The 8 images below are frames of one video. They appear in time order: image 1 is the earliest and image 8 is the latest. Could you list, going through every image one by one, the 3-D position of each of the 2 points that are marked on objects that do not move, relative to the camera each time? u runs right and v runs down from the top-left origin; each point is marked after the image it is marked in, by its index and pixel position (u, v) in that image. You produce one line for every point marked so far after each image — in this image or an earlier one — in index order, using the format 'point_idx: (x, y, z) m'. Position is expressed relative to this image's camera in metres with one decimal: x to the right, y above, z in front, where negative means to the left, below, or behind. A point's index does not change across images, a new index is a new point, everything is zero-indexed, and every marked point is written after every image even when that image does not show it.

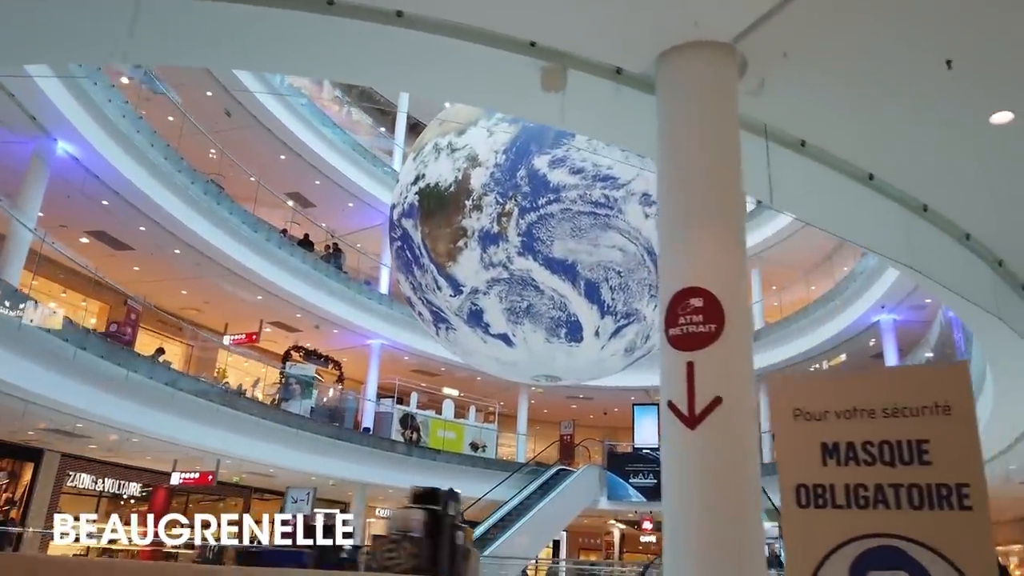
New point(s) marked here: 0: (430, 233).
0: (-0.7, +0.5, +6.9) m
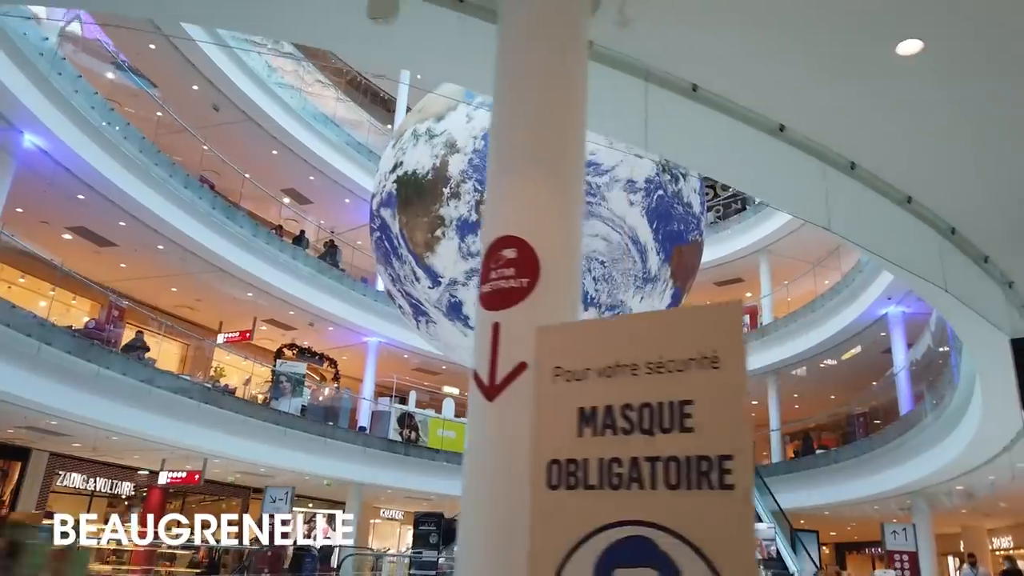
0: (-0.9, +0.6, +6.6) m
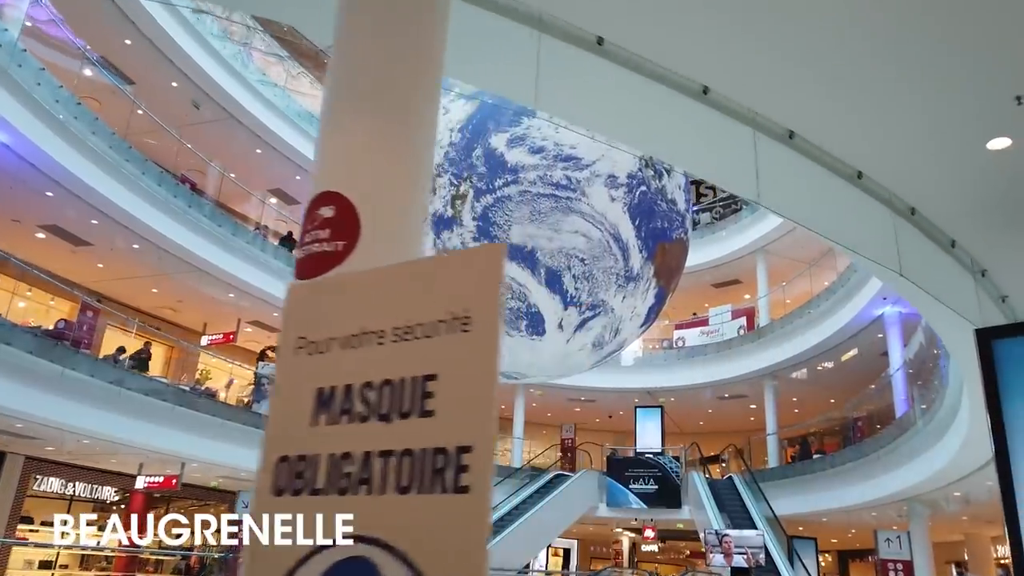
0: (-1.1, +0.6, +6.4) m
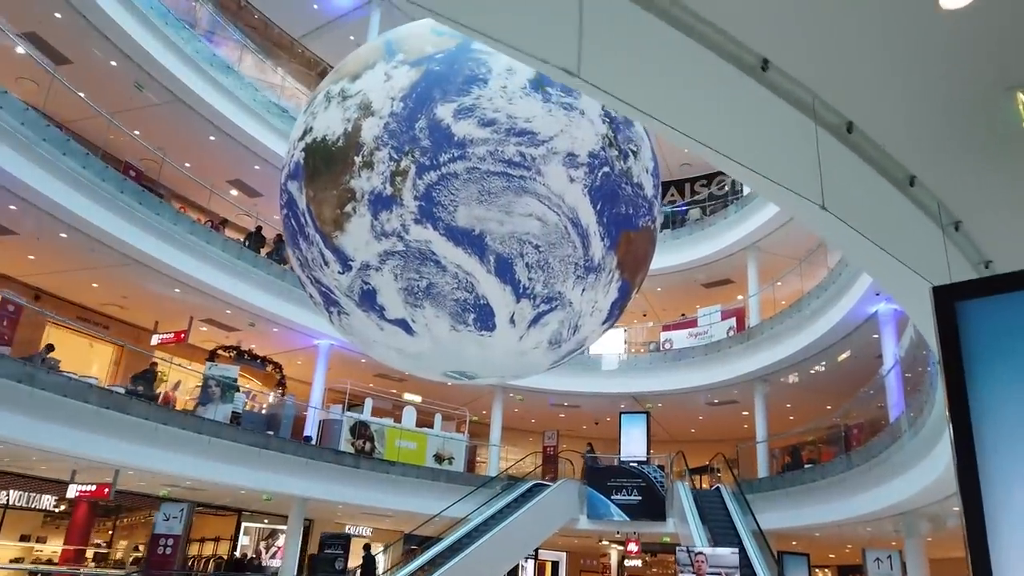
0: (-1.5, +0.7, +5.8) m
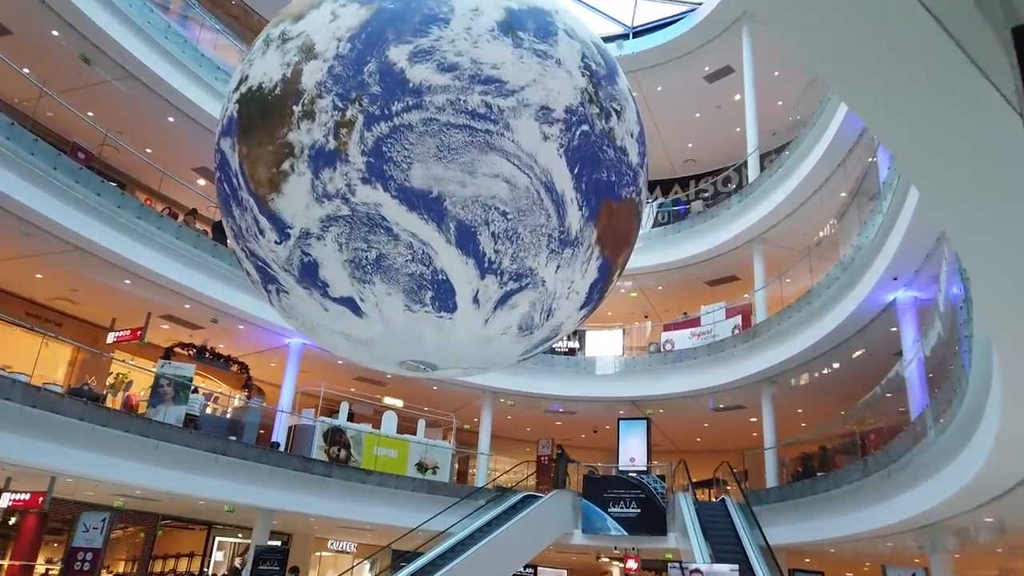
0: (-1.8, +0.9, +5.0) m
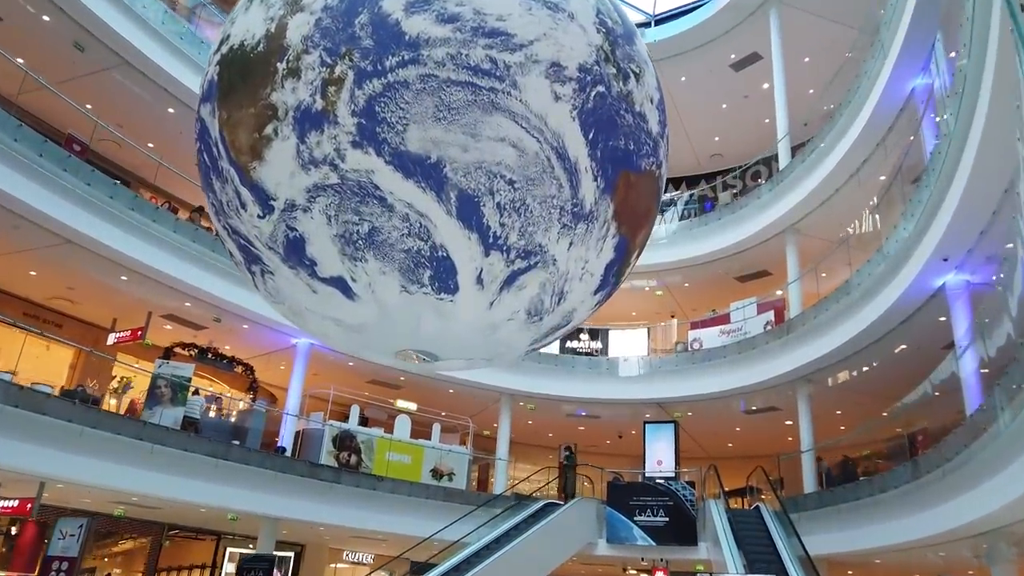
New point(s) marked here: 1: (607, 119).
0: (-1.7, +1.0, +4.6) m
1: (+0.6, +1.1, +4.7) m
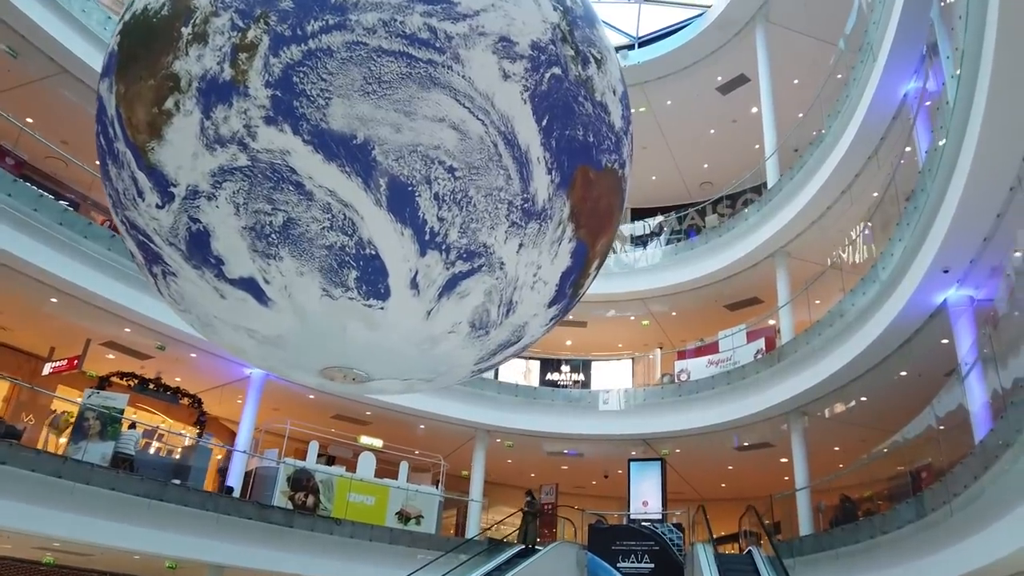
0: (-2.0, +1.0, +4.0) m
1: (+0.3, +1.0, +4.2) m
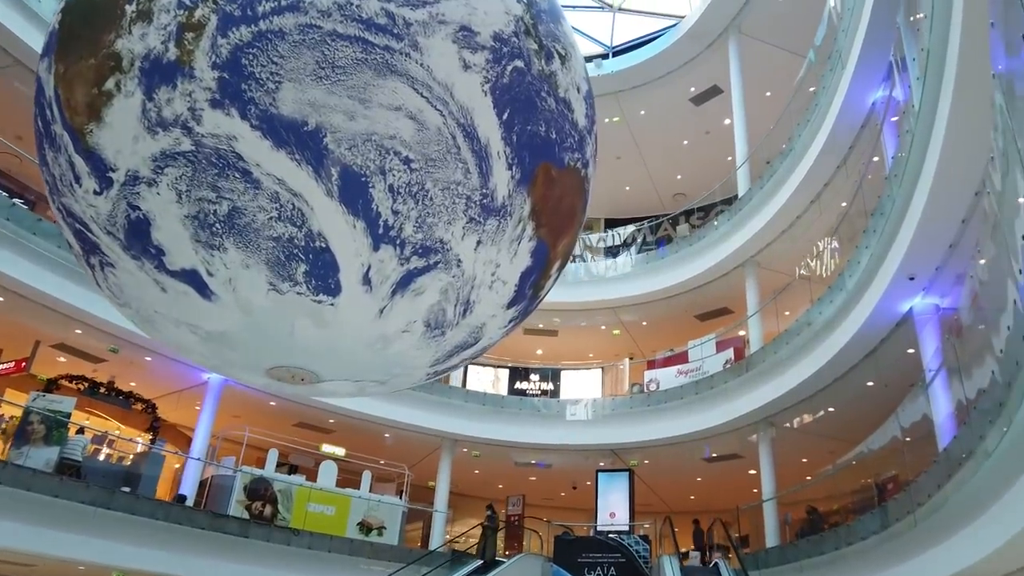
0: (-2.2, +1.0, +3.8) m
1: (+0.1, +1.0, +4.0) m
